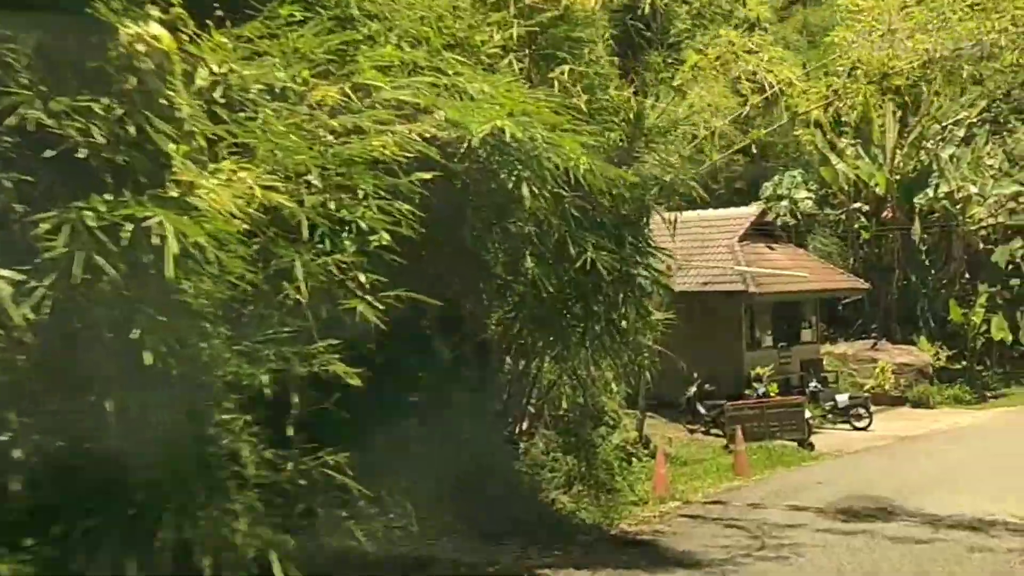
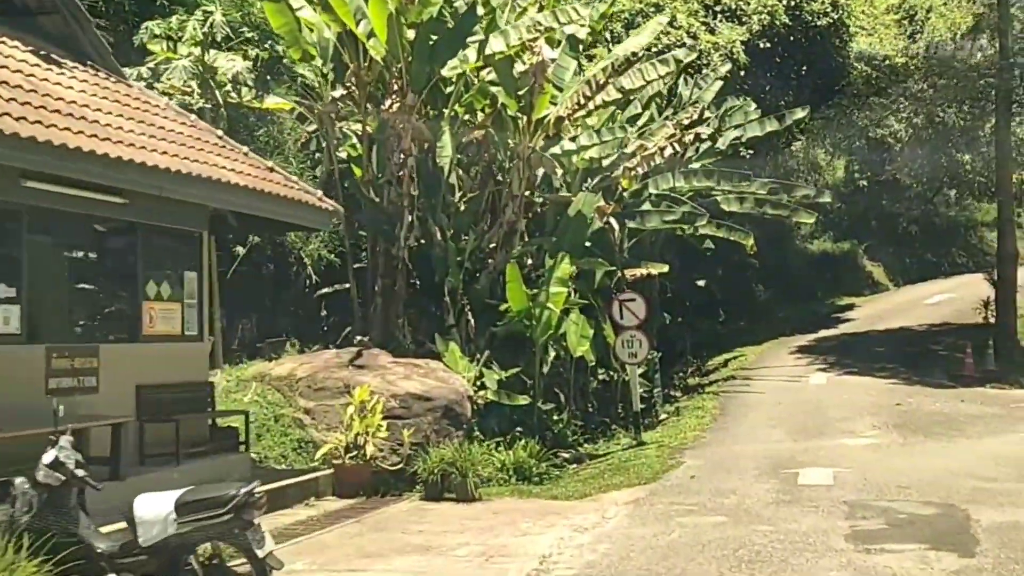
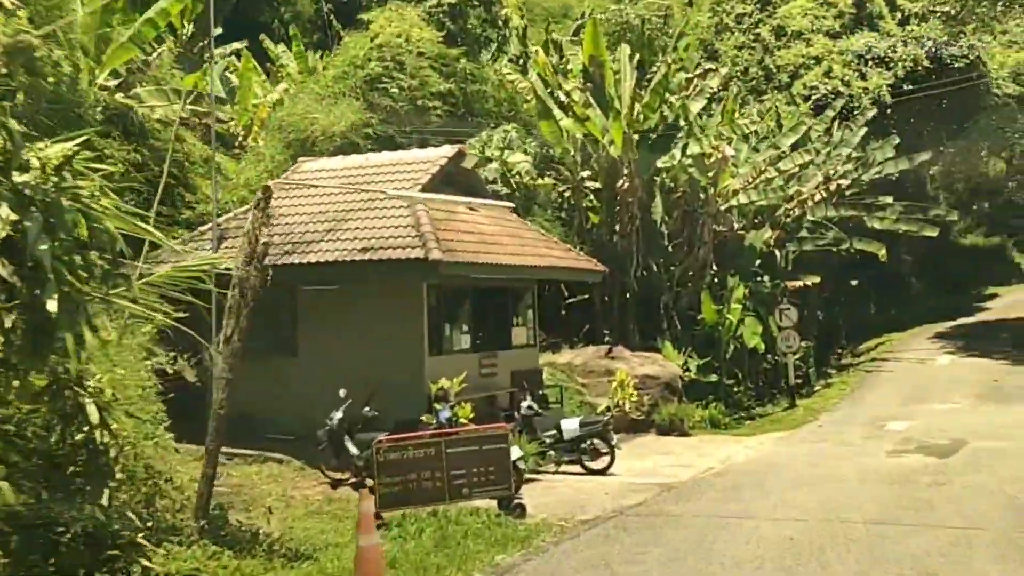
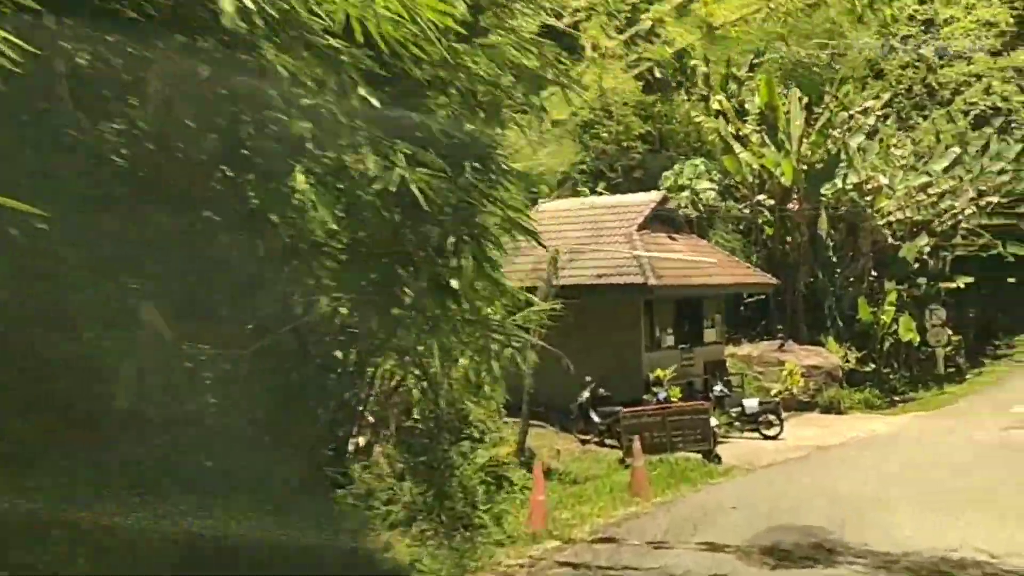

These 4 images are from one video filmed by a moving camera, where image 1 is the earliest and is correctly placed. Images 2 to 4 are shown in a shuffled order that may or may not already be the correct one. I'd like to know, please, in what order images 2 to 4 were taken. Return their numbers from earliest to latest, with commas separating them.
4, 3, 2
